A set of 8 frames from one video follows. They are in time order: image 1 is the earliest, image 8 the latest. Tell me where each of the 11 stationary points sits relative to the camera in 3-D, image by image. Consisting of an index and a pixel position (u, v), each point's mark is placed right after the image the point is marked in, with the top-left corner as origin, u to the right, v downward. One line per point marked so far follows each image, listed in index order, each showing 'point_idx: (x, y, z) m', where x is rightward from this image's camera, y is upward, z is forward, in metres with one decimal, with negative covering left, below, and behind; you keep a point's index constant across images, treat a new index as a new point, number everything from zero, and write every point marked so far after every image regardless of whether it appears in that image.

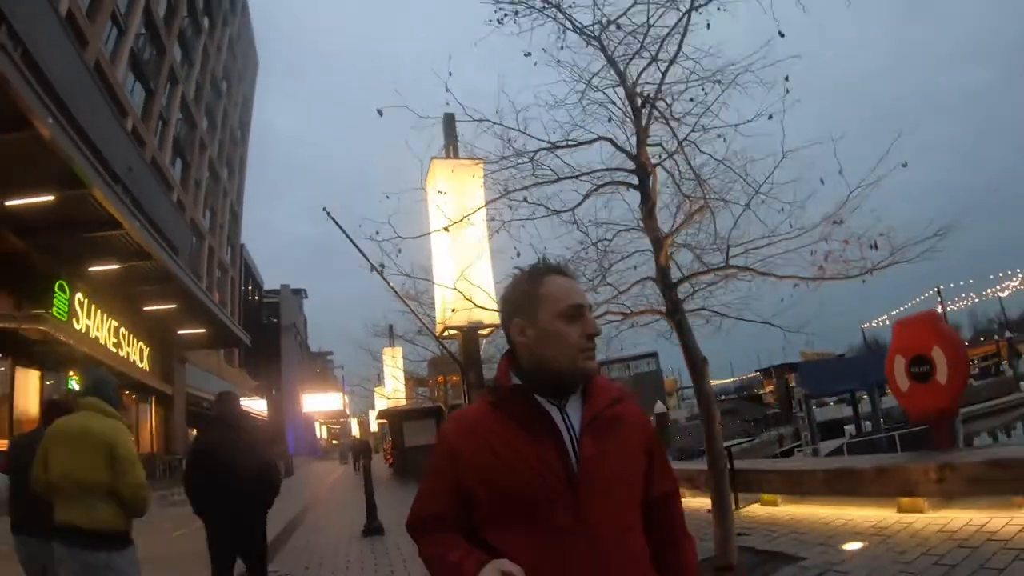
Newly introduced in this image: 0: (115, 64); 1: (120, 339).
0: (-10.9, +5.9, +20.0) m
1: (-10.0, -1.6, +19.4) m
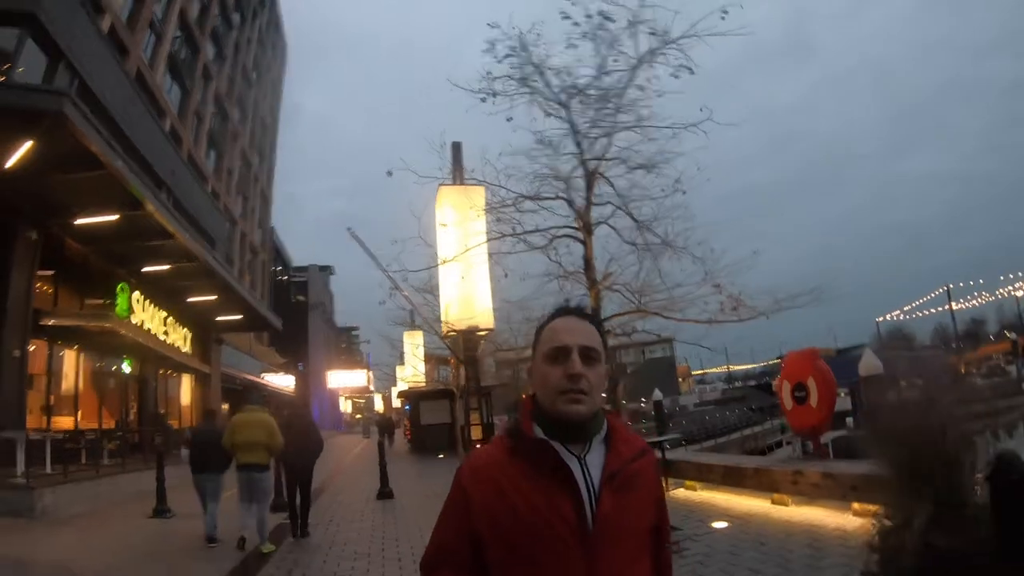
0: (-10.5, +6.3, +21.4) m
1: (-9.7, -1.2, +21.0) m
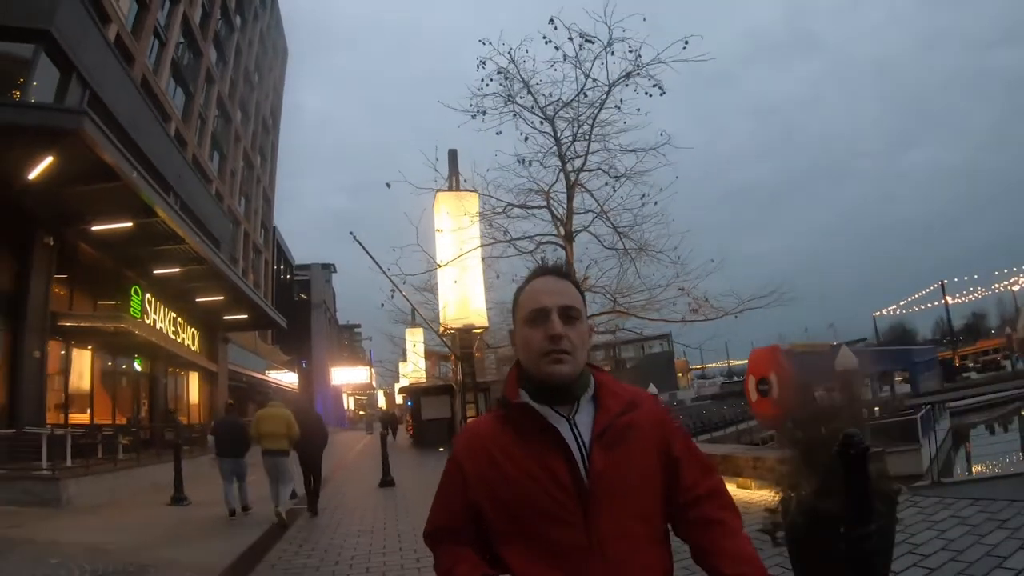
0: (-10.5, +6.3, +21.9) m
1: (-9.7, -1.2, +21.5) m
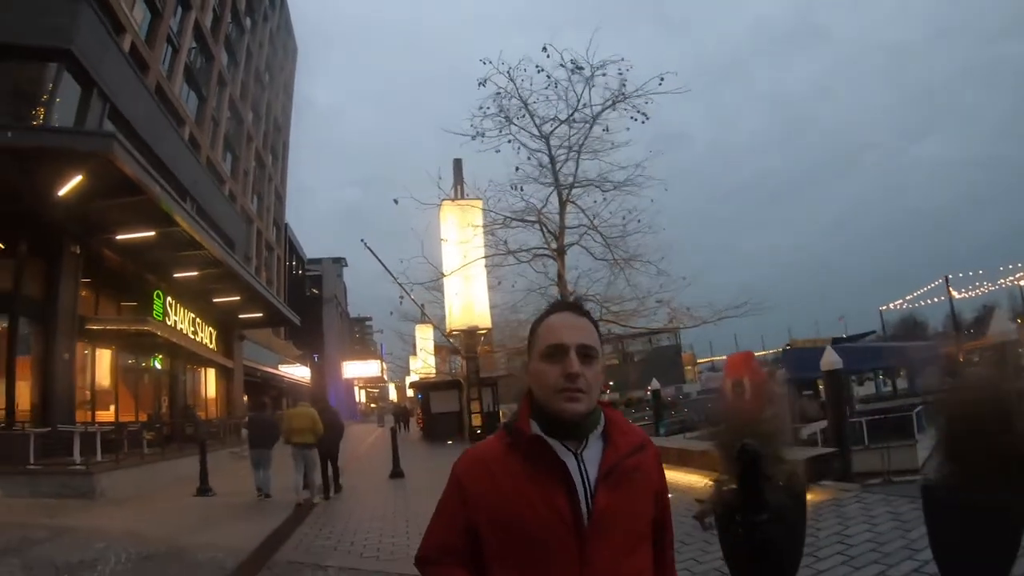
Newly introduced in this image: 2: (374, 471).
0: (-10.4, +6.4, +22.5) m
1: (-9.5, -1.1, +22.2) m
2: (-3.4, -4.4, +18.0) m
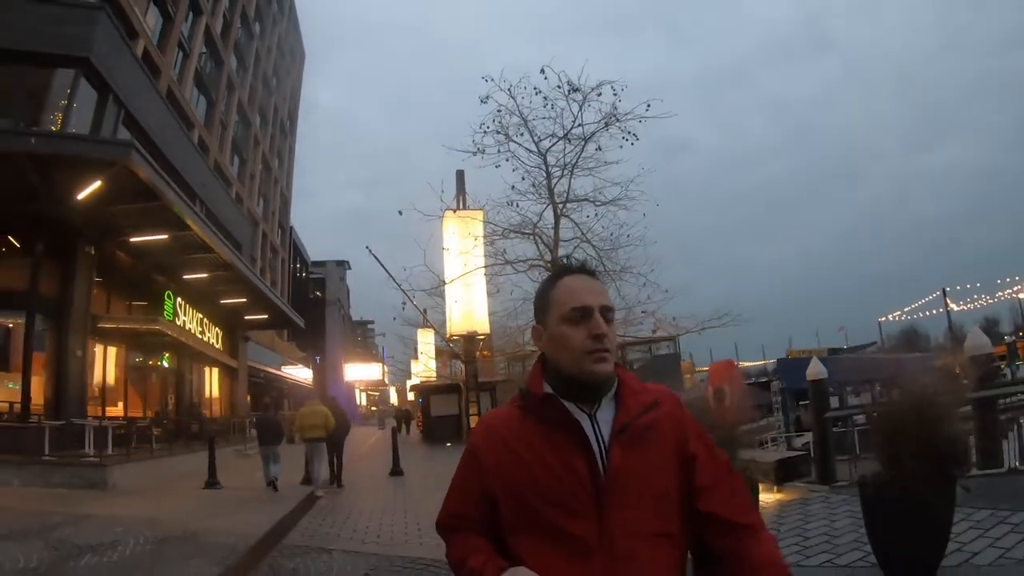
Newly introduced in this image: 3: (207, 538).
0: (-10.2, +6.3, +22.9) m
1: (-9.5, -1.2, +22.6) m
2: (-3.5, -4.6, +18.4) m
3: (-2.2, -1.8, +5.5) m
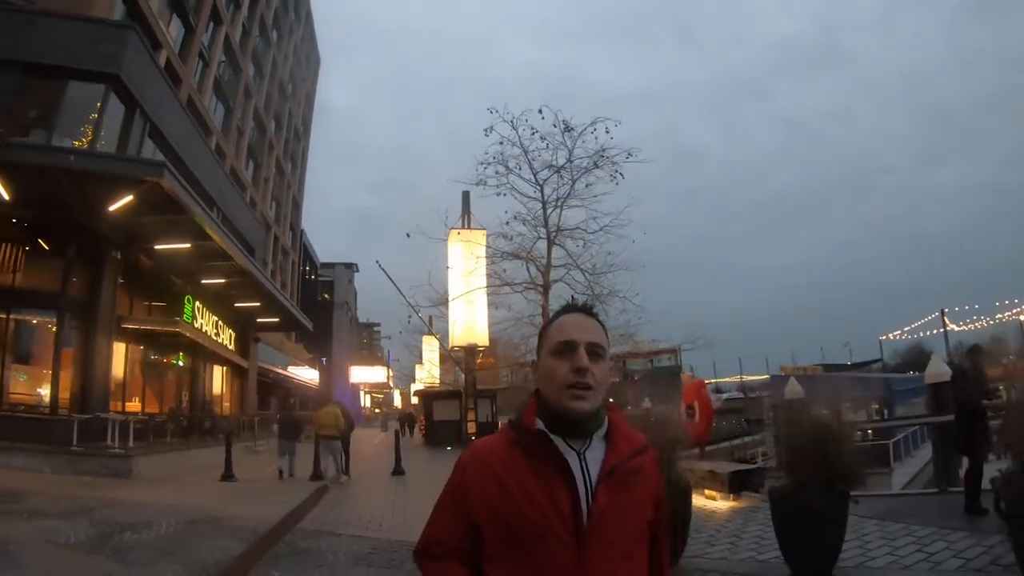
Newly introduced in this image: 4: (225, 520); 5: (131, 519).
0: (-9.9, +6.3, +23.7) m
1: (-9.4, -1.2, +23.3) m
2: (-3.5, -4.7, +19.0) m
3: (-2.3, -2.0, +6.2) m
4: (-2.5, -2.0, +6.3) m
5: (-3.1, -1.9, +6.1) m
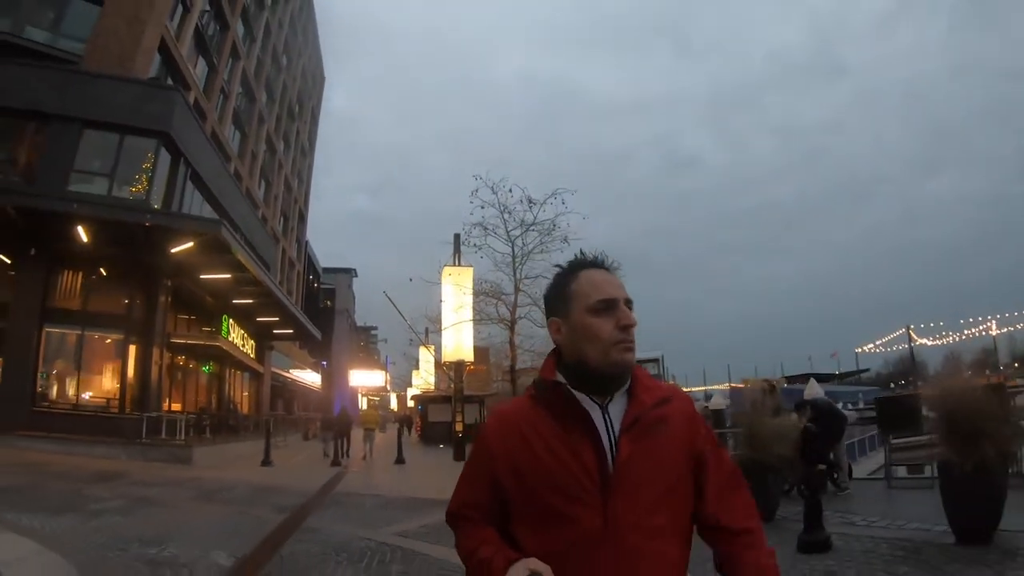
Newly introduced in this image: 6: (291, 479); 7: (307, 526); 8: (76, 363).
0: (-10.2, +5.9, +26.2) m
1: (-9.8, -1.6, +25.8) m
2: (-3.9, -5.2, +21.5) m
3: (-2.7, -2.4, +8.6) m
4: (-2.8, -2.4, +8.8) m
5: (-3.5, -2.3, +8.5) m
6: (-3.1, -2.6, +10.0) m
7: (-1.9, -2.2, +6.8) m
8: (-10.7, -1.9, +18.1) m
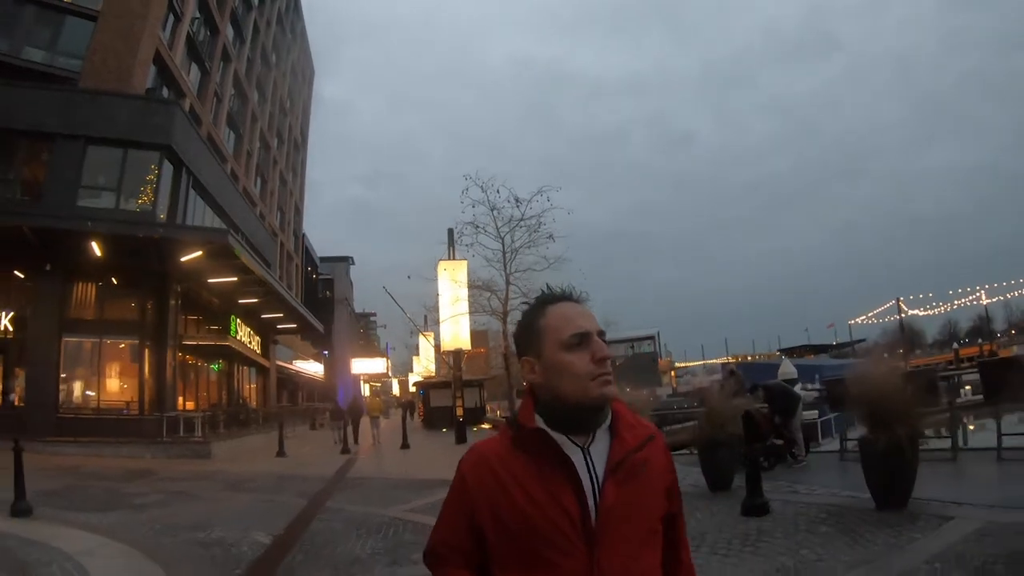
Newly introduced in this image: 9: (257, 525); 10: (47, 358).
0: (-10.7, +6.0, +26.8) m
1: (-10.0, -1.5, +26.5) m
2: (-3.9, -5.0, +22.3) m
3: (-2.7, -2.4, +9.4) m
4: (-2.8, -2.5, +9.6) m
5: (-3.5, -2.4, +9.3) m
6: (-3.1, -2.7, +10.8) m
7: (-1.9, -2.2, +7.5) m
8: (-10.8, -2.0, +18.9) m
9: (-2.2, -2.0, +6.3) m
10: (-11.3, -1.7, +17.8) m
